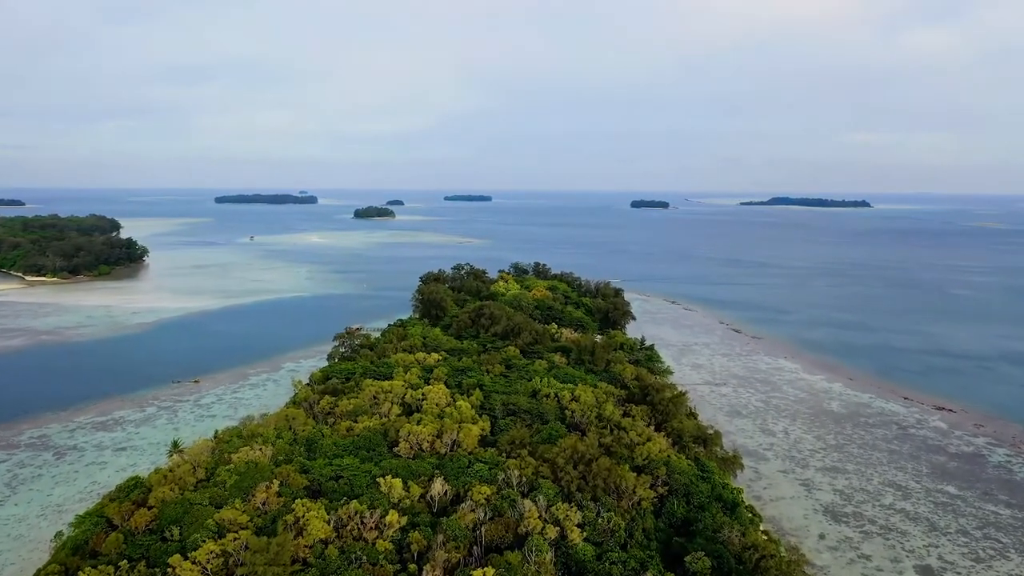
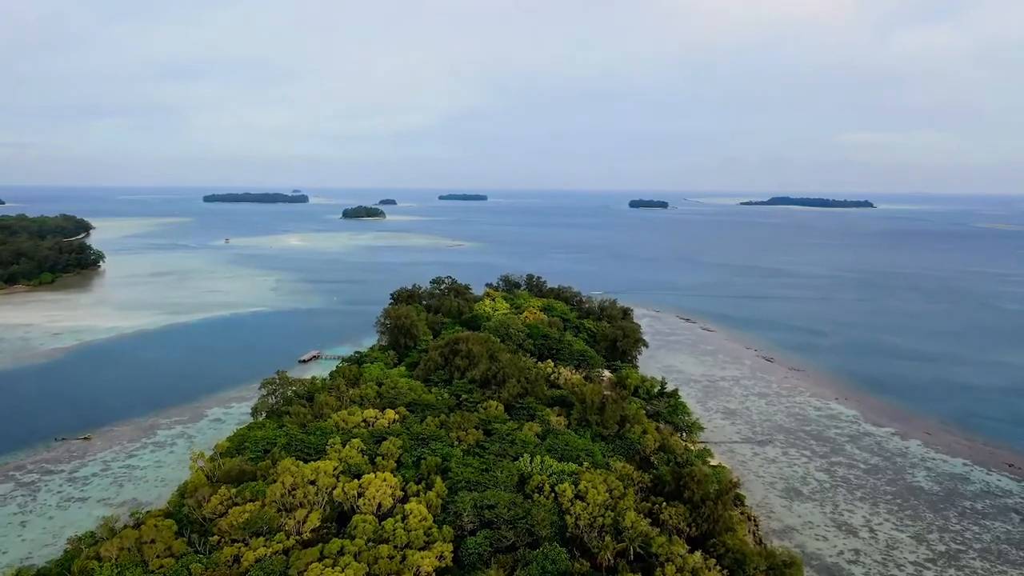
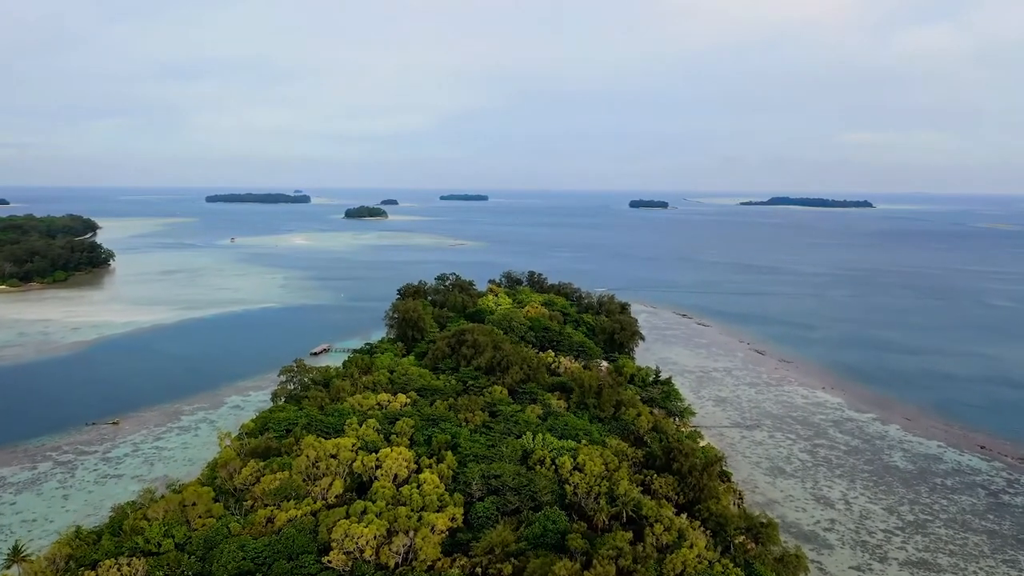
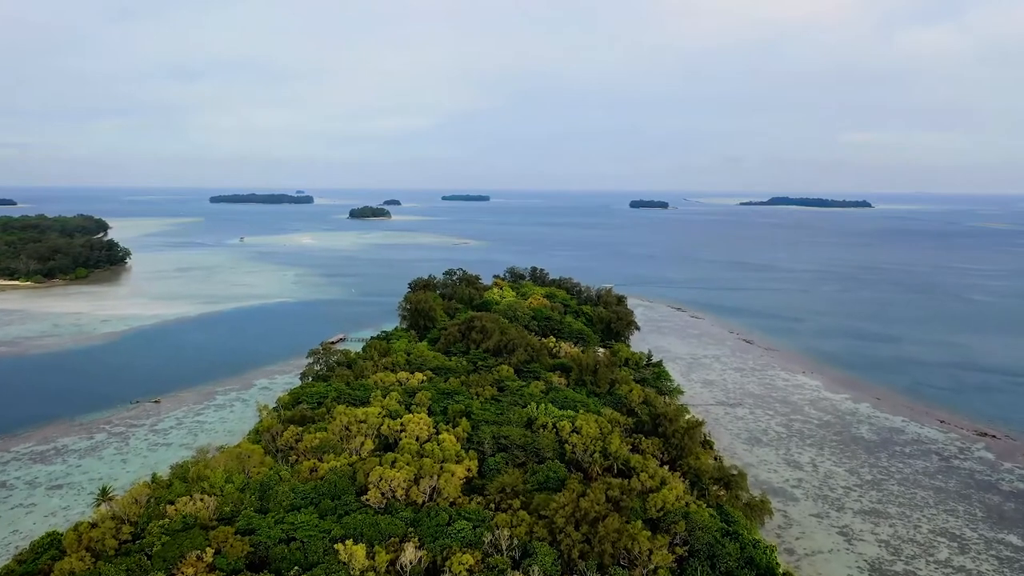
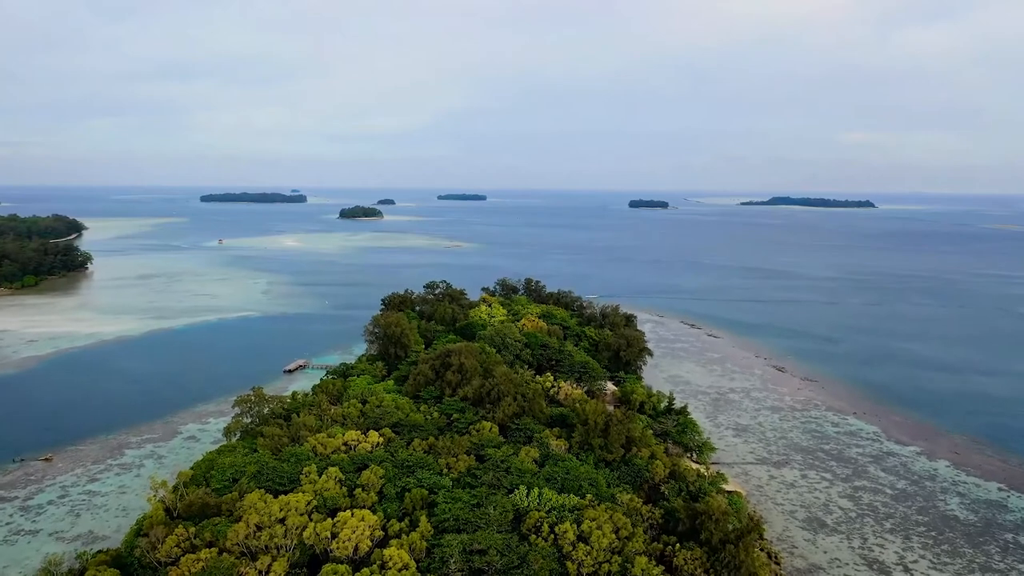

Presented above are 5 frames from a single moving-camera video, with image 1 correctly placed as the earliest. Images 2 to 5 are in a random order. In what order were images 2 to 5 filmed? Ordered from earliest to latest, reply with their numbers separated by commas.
4, 3, 2, 5
